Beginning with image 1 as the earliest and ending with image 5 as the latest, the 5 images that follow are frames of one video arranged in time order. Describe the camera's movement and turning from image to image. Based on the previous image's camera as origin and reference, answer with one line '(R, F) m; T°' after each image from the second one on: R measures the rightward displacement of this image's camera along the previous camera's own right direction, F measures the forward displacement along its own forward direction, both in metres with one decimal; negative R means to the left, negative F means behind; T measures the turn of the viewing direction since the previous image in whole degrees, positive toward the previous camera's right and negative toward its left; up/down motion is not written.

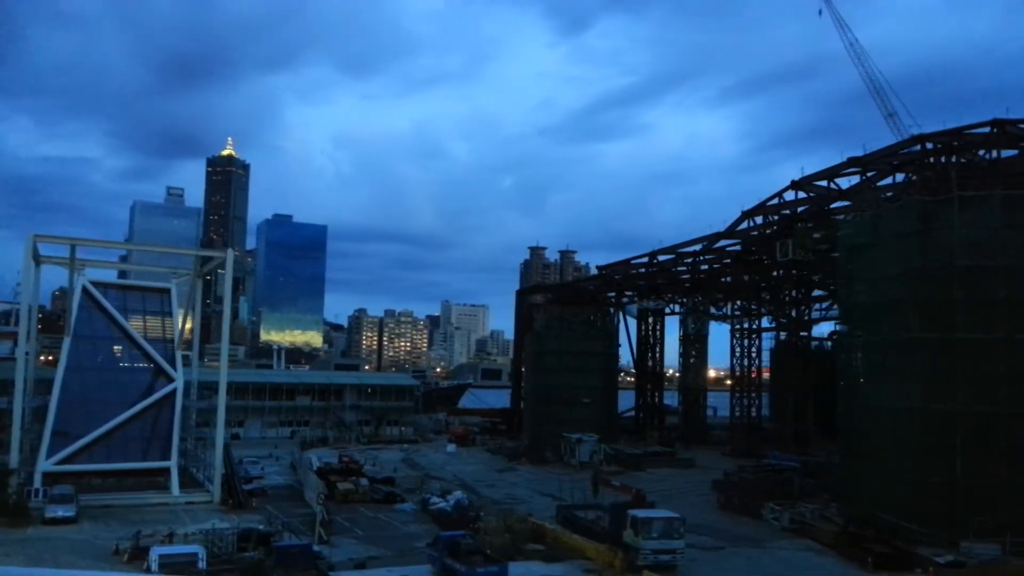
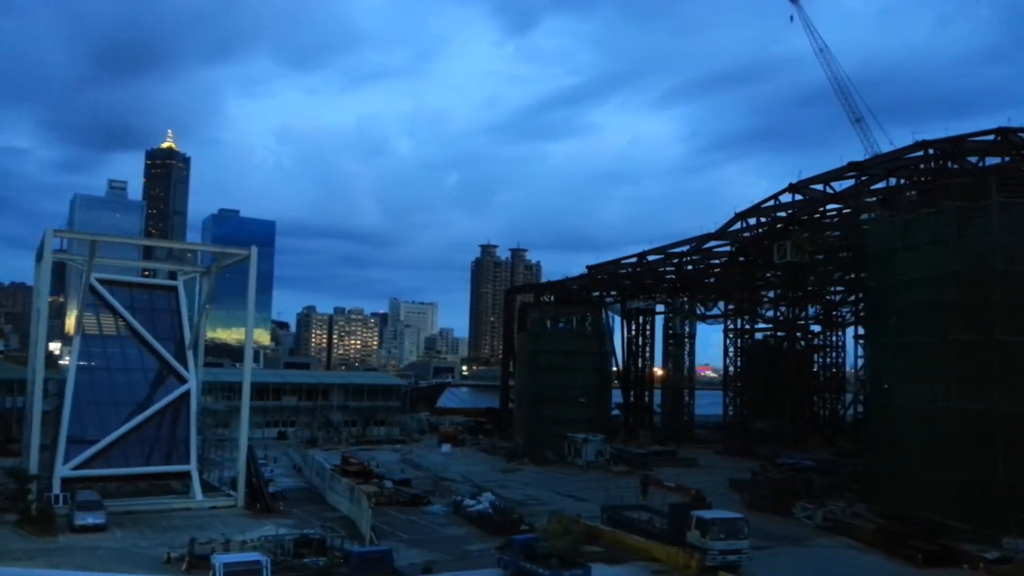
(-2.5, +0.2) m; +4°
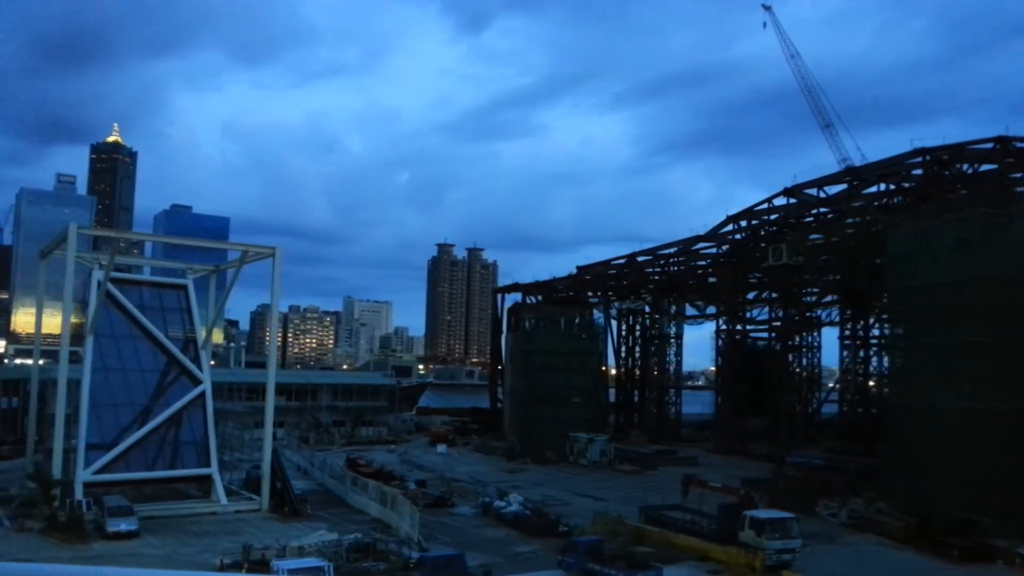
(-2.2, +0.1) m; +3°
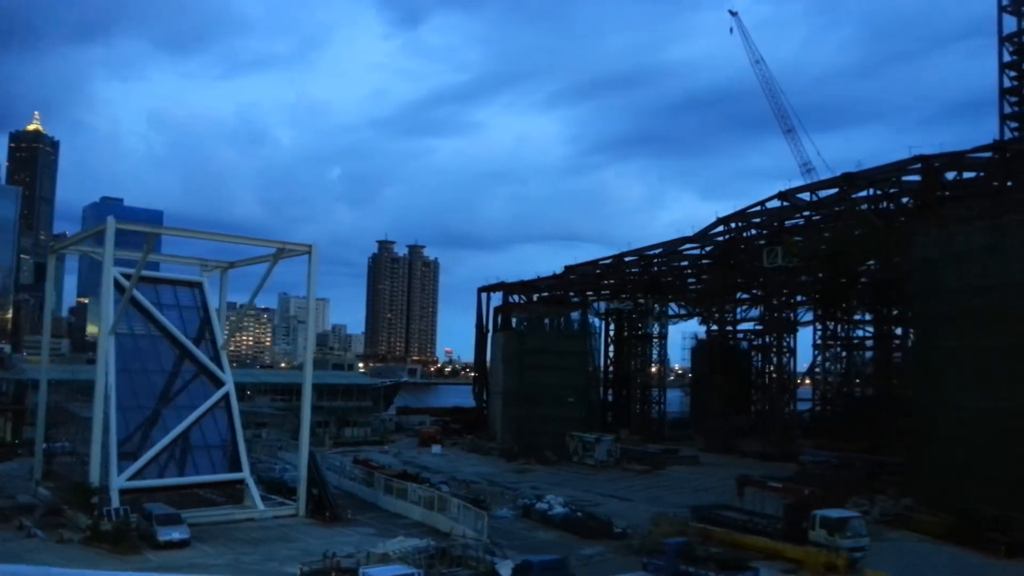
(-3.0, +0.3) m; +5°
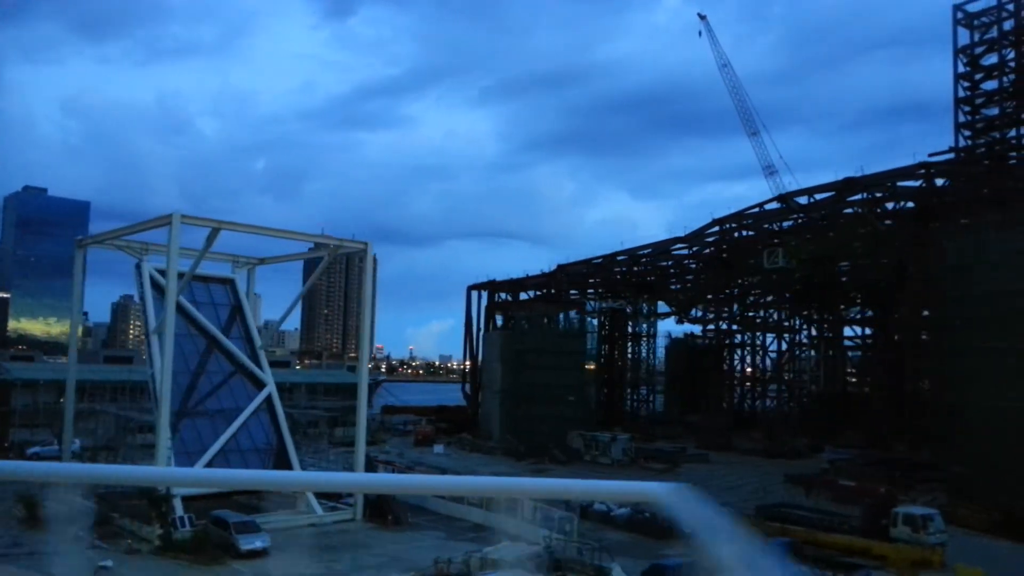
(-3.5, +0.3) m; +5°
